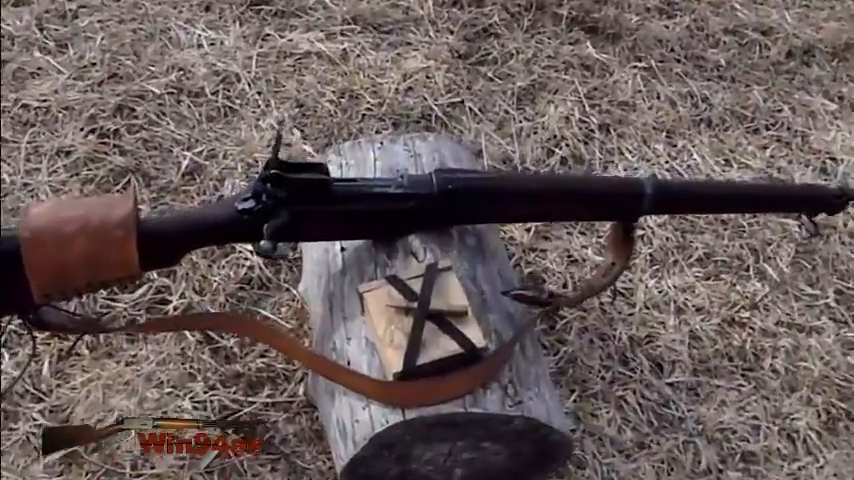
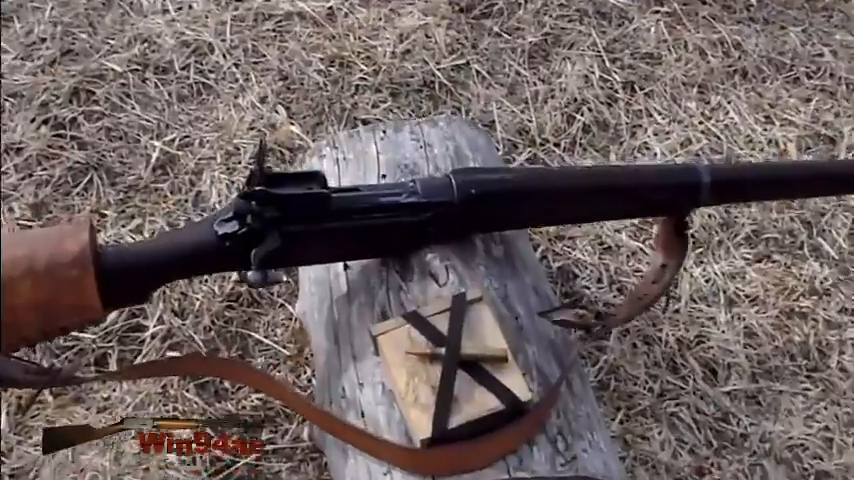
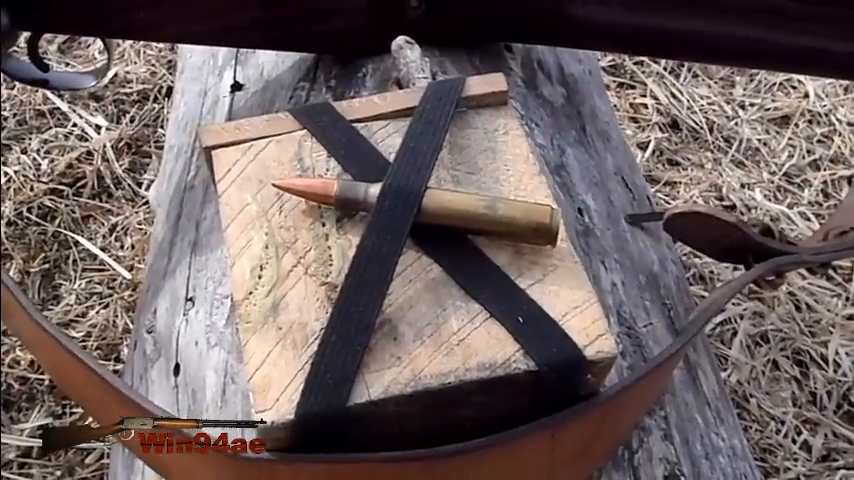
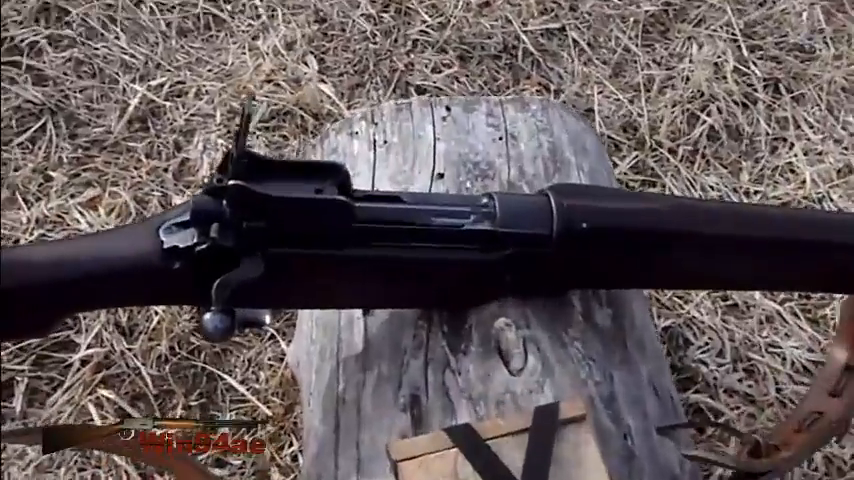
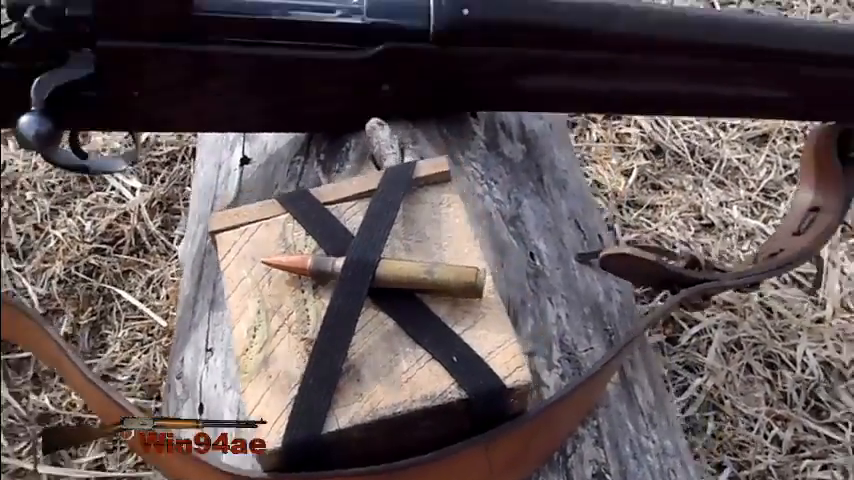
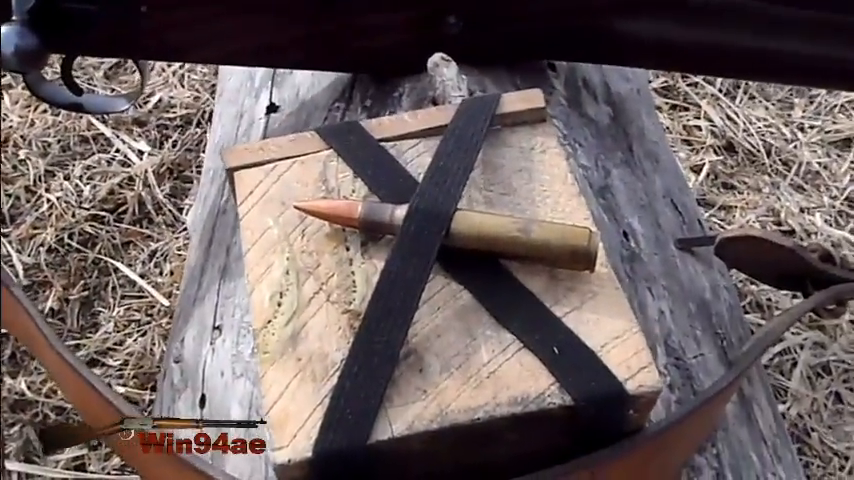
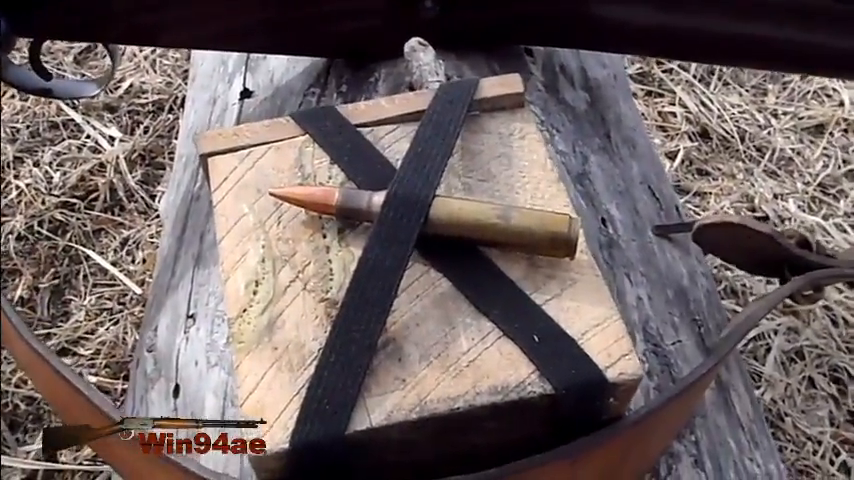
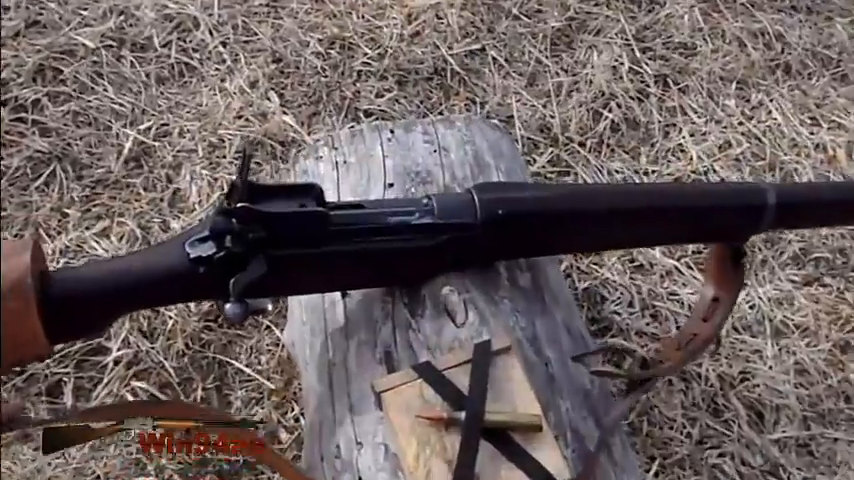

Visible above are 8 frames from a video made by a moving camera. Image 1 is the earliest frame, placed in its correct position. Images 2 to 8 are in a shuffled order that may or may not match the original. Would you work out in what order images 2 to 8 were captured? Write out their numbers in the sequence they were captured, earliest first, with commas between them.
2, 8, 4, 6, 7, 3, 5
